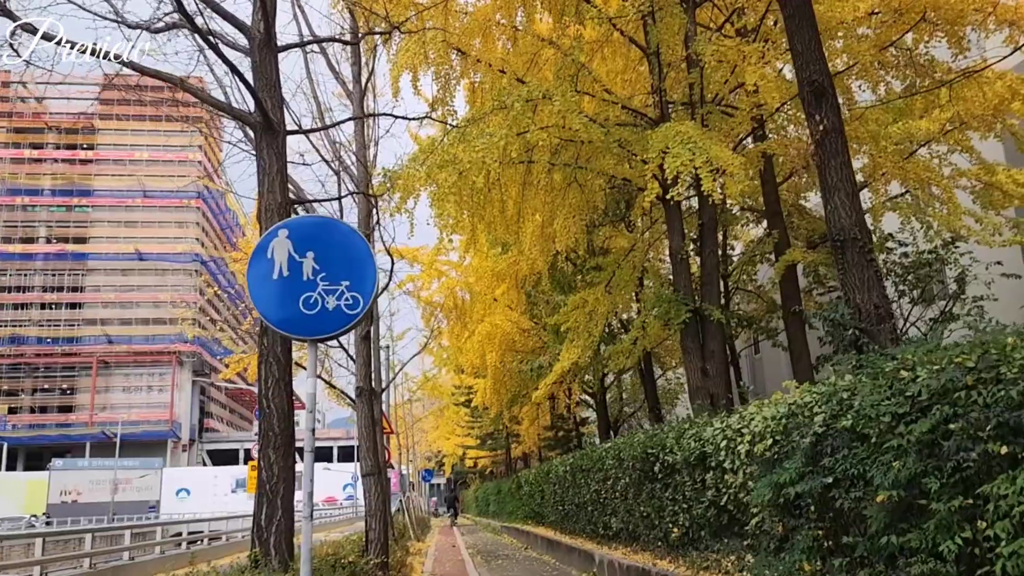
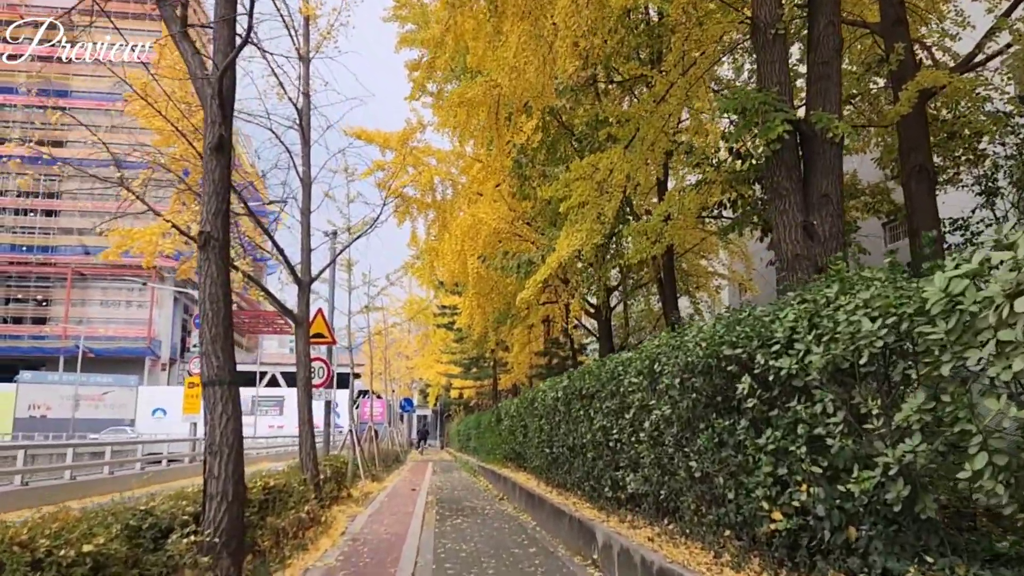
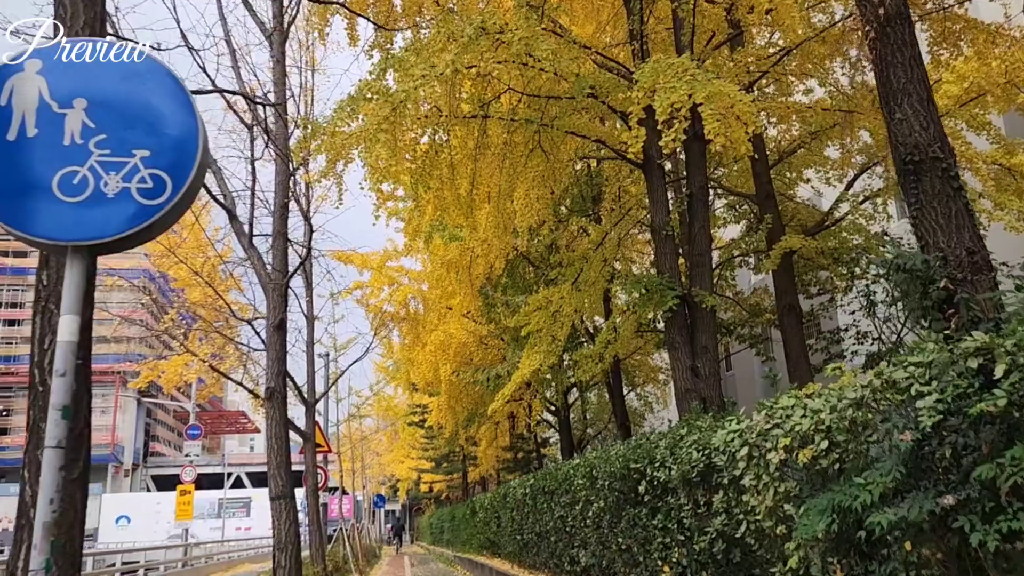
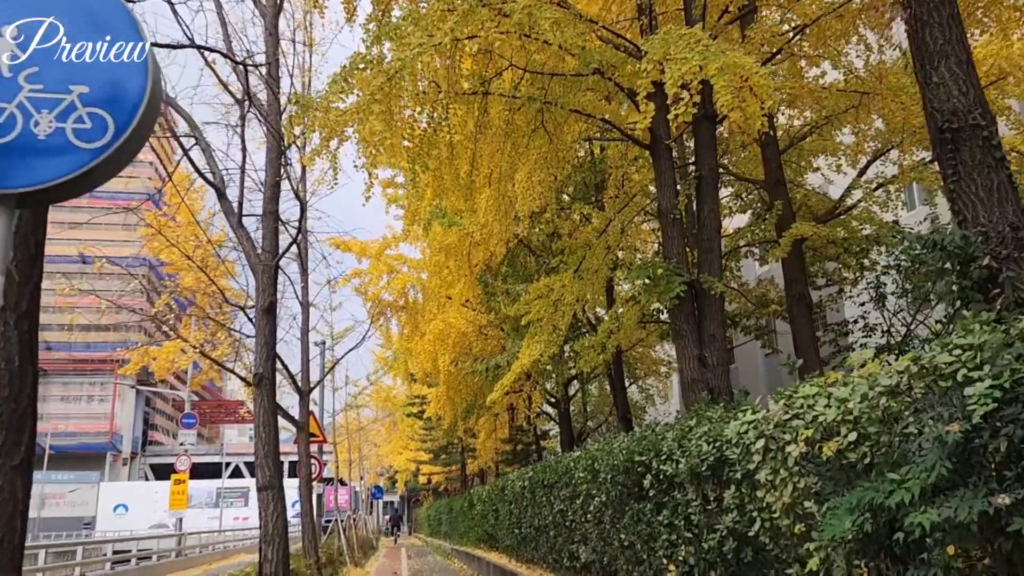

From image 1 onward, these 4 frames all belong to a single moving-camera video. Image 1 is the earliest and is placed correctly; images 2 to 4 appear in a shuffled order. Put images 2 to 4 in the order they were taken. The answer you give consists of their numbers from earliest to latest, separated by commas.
3, 4, 2
